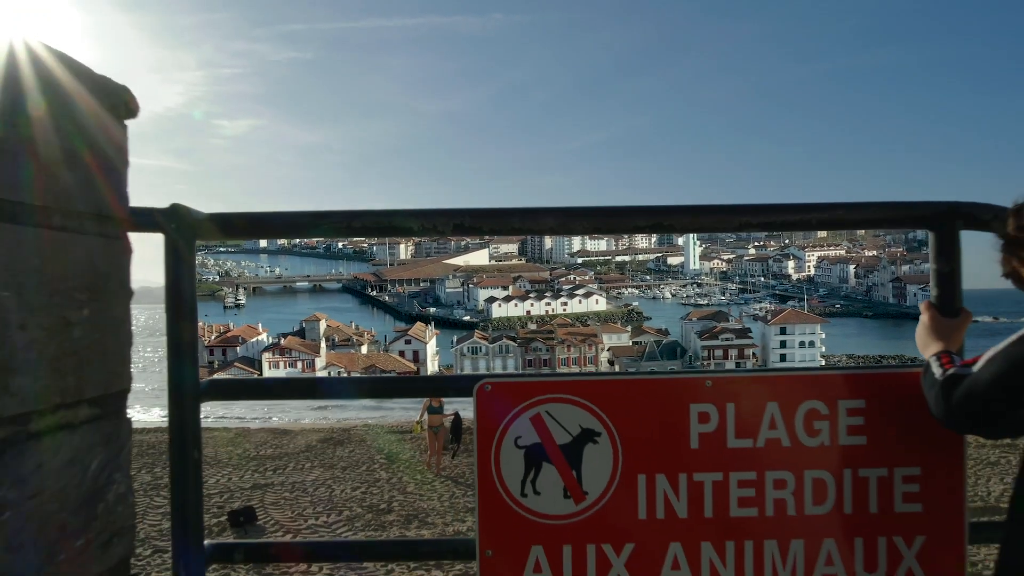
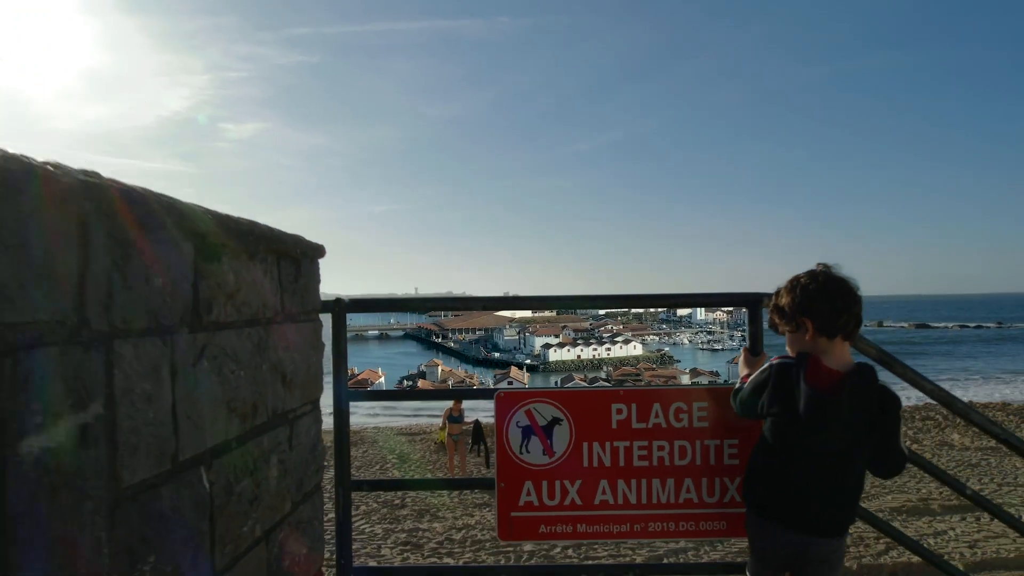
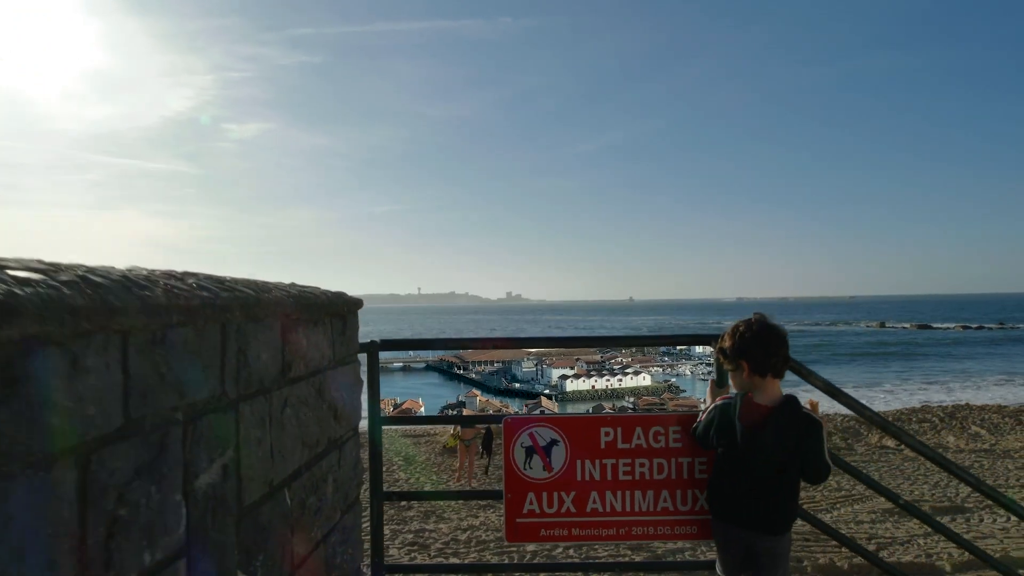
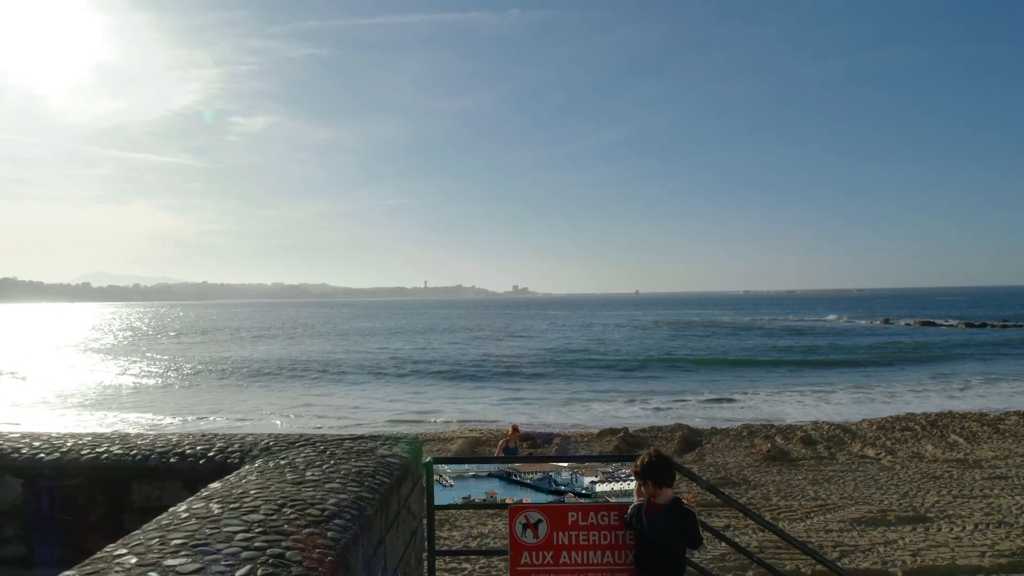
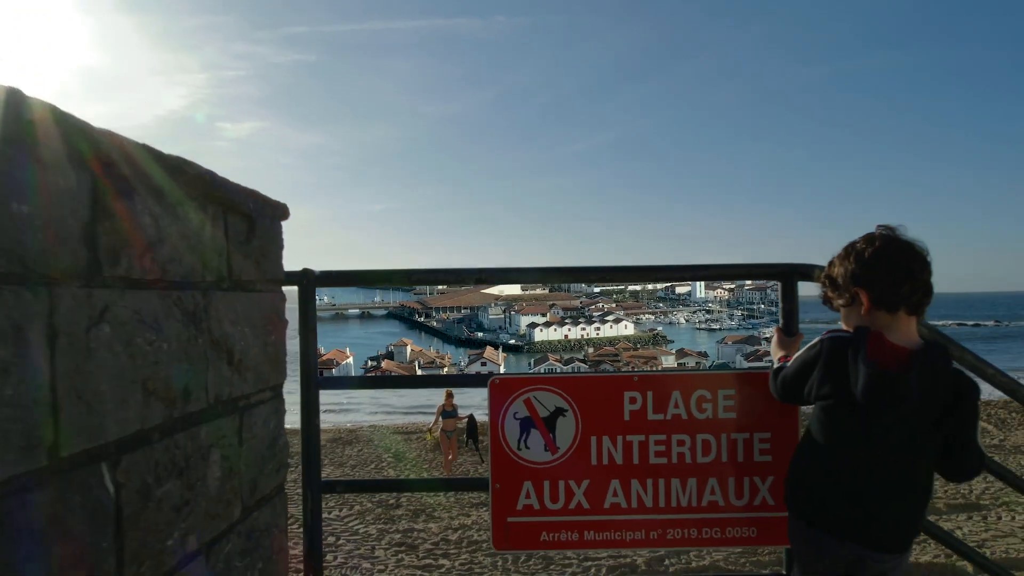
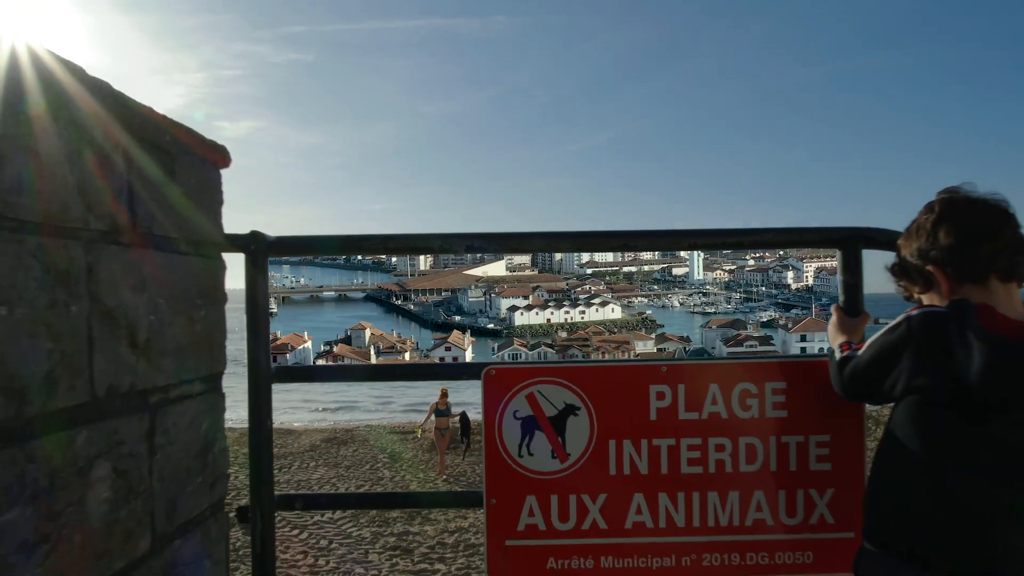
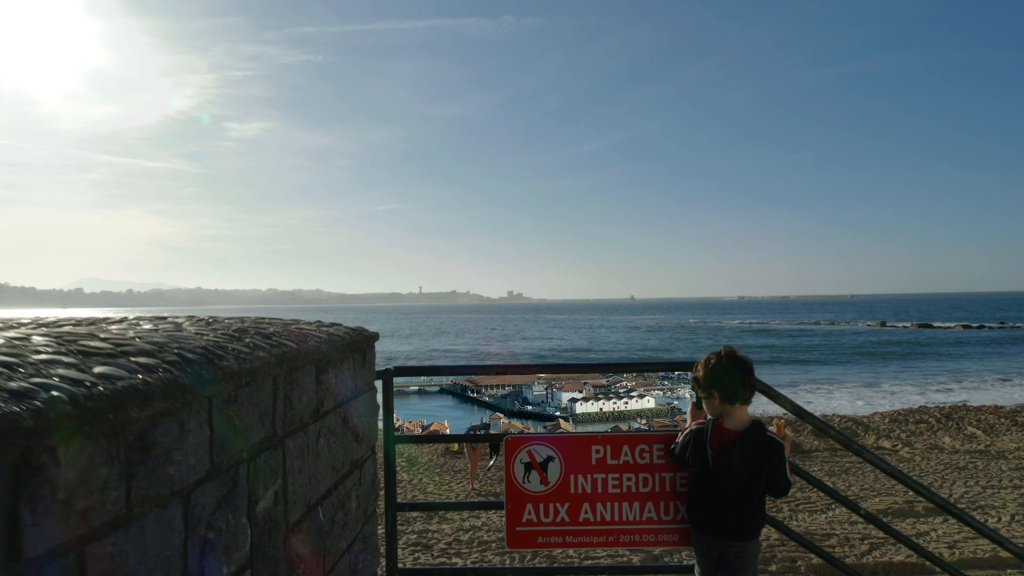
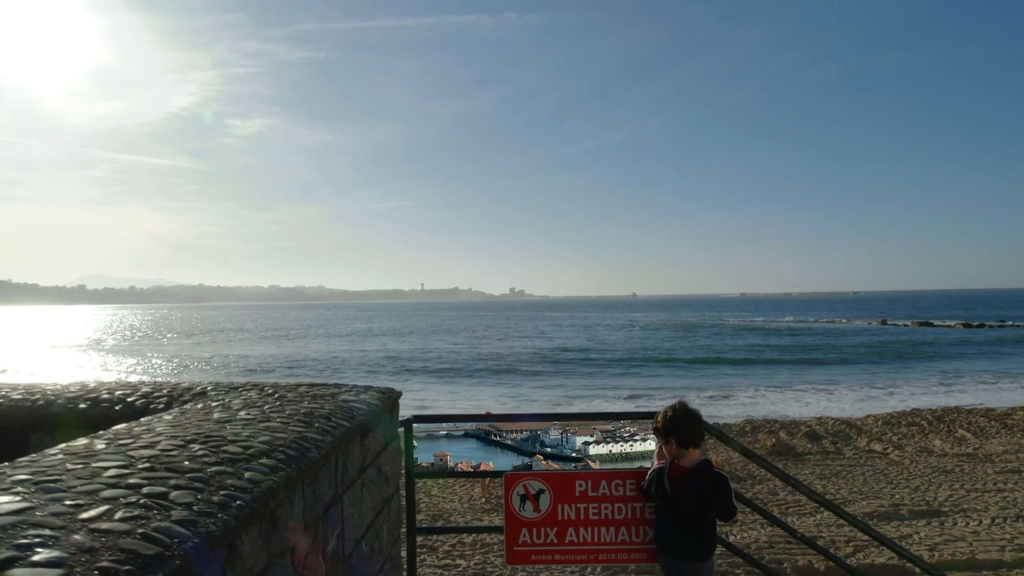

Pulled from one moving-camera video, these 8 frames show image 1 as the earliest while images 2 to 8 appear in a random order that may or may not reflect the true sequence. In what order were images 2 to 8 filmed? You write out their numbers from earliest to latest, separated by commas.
6, 5, 2, 3, 7, 8, 4
